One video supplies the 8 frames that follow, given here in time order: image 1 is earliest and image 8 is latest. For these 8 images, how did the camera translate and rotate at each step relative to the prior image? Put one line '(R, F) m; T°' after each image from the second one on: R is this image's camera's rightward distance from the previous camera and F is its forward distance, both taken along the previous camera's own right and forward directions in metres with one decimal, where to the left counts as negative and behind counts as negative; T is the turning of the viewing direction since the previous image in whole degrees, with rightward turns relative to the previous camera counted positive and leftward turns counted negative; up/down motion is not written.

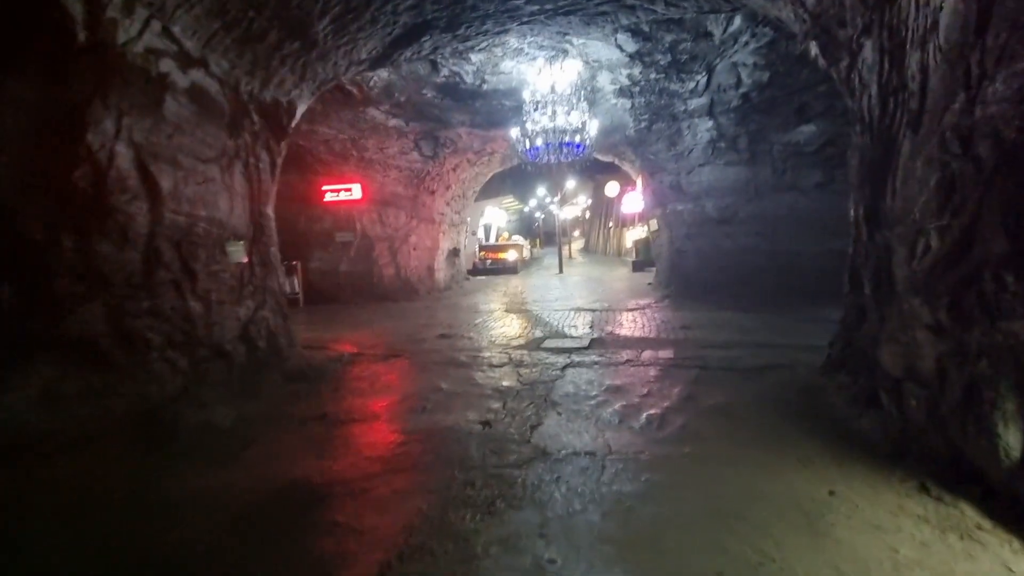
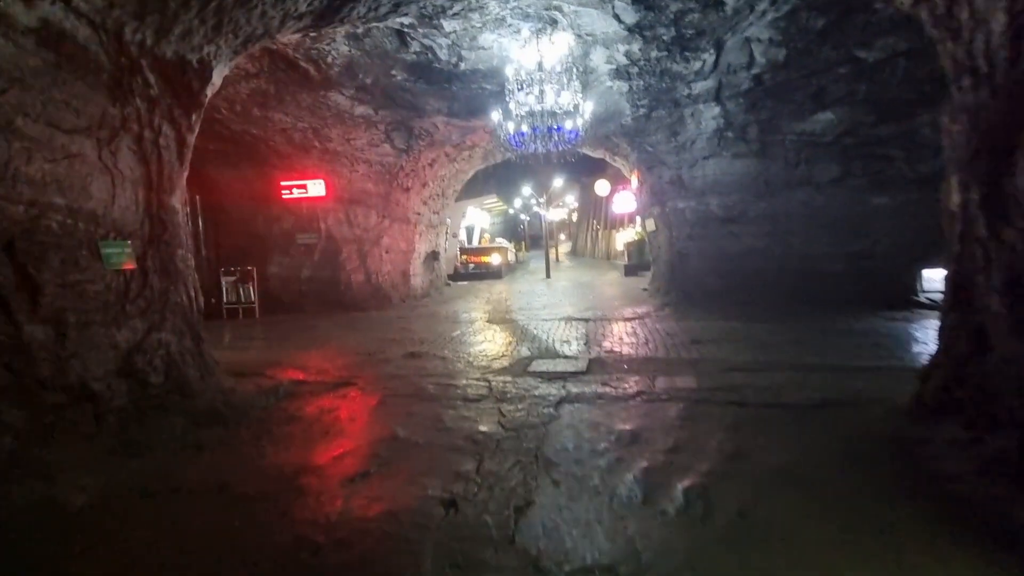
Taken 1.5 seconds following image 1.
(+0.1, +1.6) m; +2°
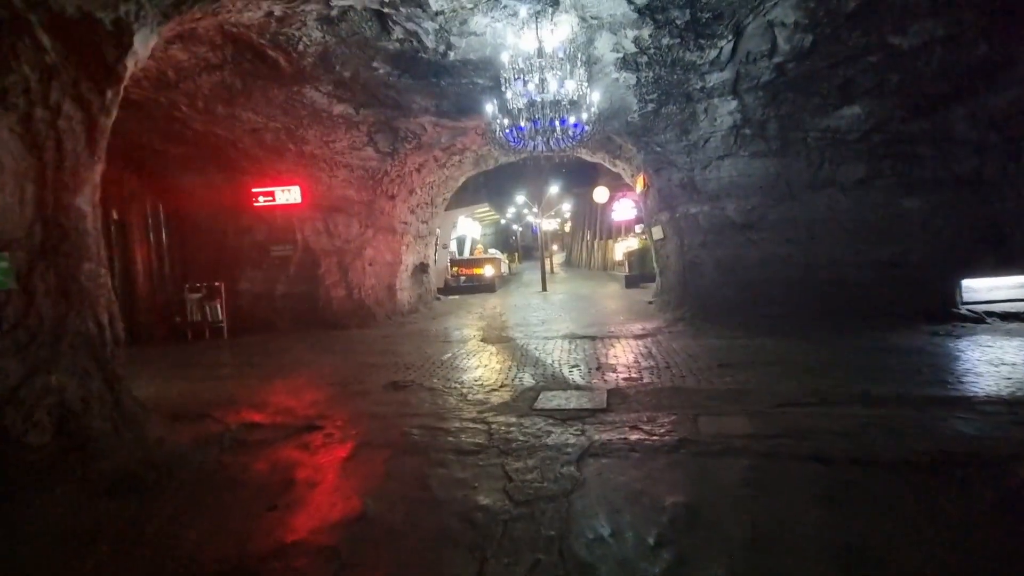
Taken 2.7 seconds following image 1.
(-0.1, +1.2) m; +1°
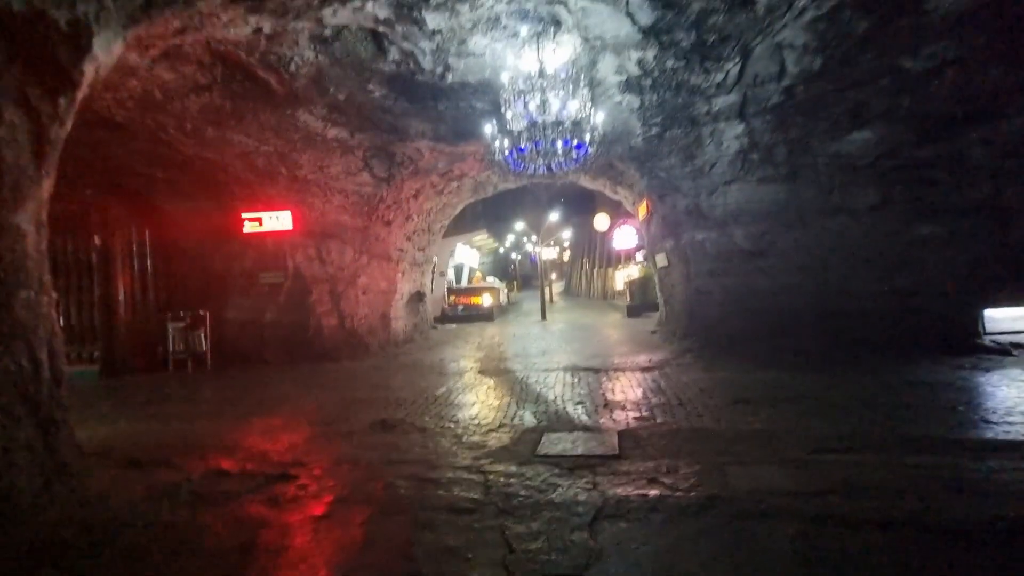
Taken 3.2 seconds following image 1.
(0.0, +0.5) m; 0°
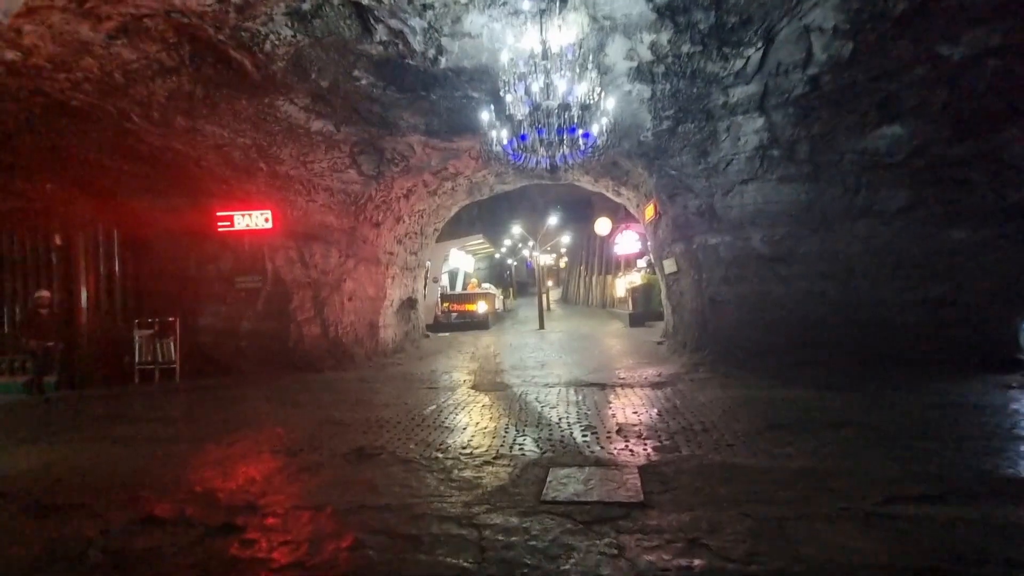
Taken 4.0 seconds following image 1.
(-0.1, +0.9) m; +1°
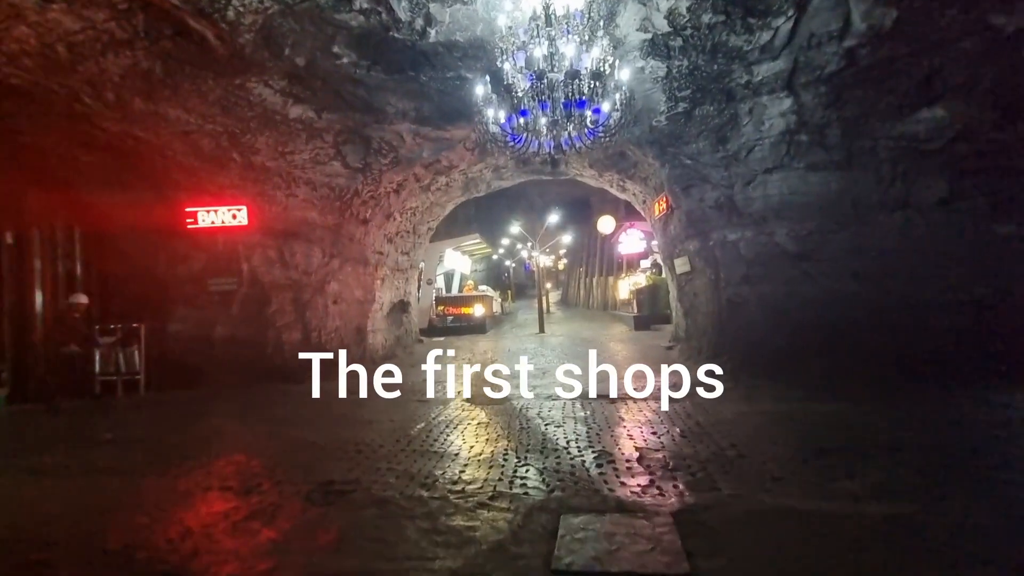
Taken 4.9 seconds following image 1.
(0.0, +1.0) m; 0°
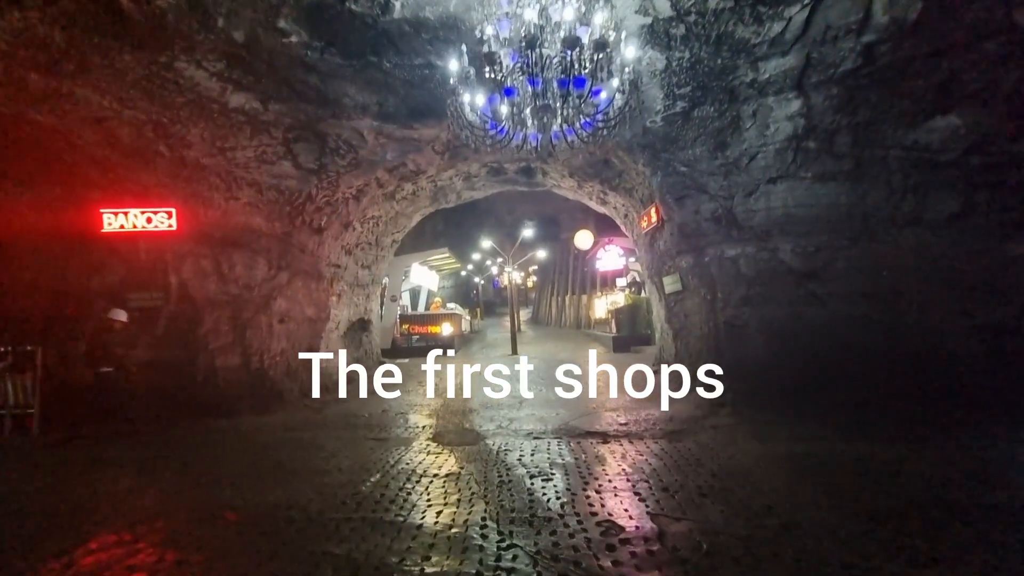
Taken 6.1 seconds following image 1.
(-0.1, +1.2) m; +4°
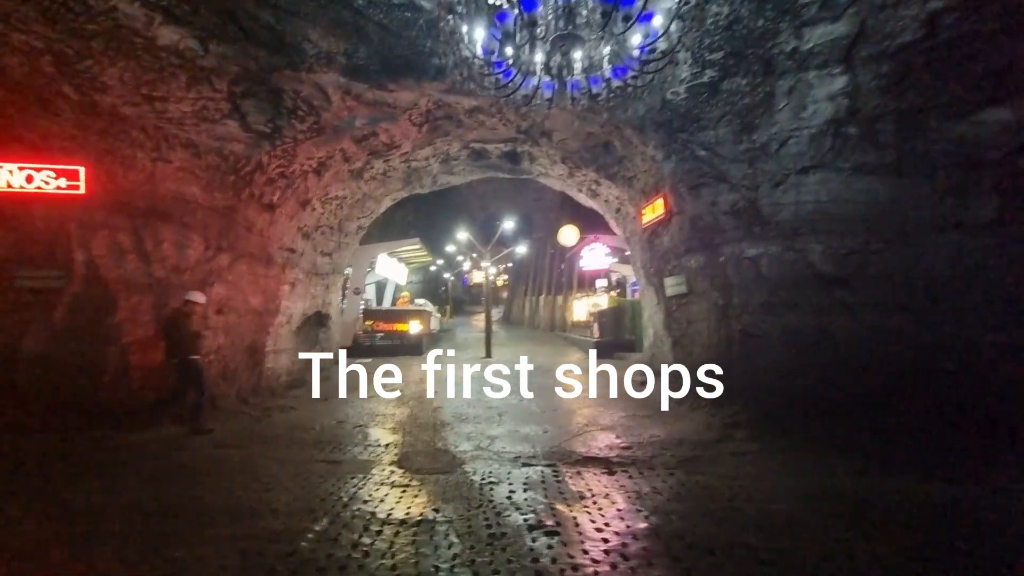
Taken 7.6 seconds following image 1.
(-0.3, +1.3) m; +4°
